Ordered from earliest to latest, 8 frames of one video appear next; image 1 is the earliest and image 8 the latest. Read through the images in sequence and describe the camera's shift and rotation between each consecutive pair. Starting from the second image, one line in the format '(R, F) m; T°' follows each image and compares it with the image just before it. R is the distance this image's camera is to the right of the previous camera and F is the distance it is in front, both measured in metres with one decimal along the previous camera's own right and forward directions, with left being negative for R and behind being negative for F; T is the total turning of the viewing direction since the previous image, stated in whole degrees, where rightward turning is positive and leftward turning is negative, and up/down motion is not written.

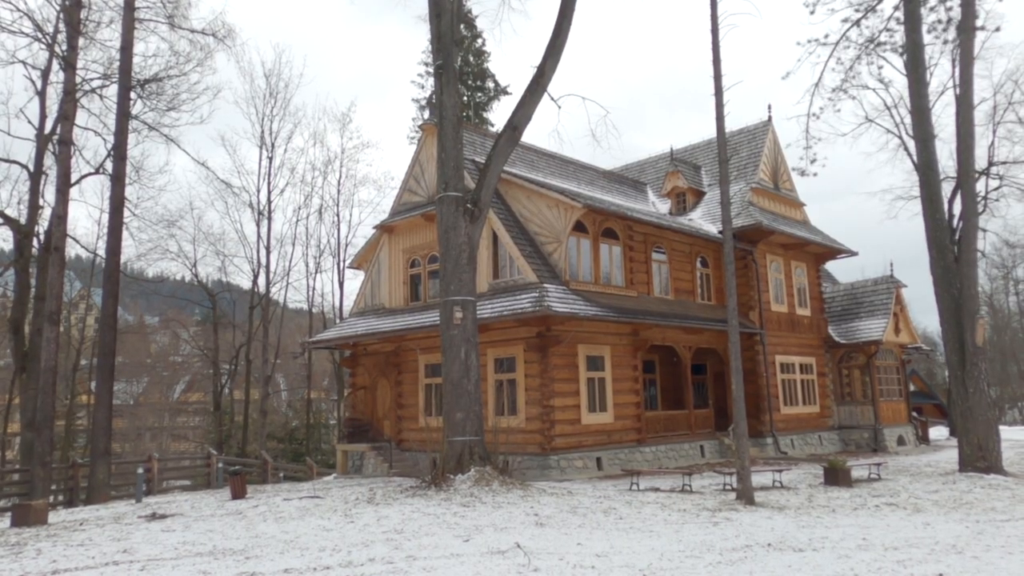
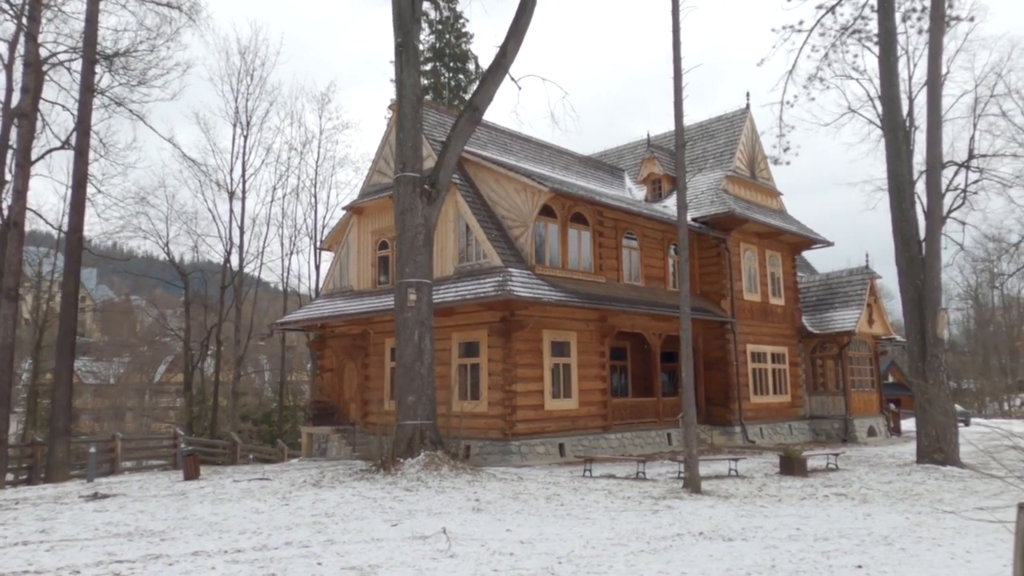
(+0.7, +0.2) m; +1°
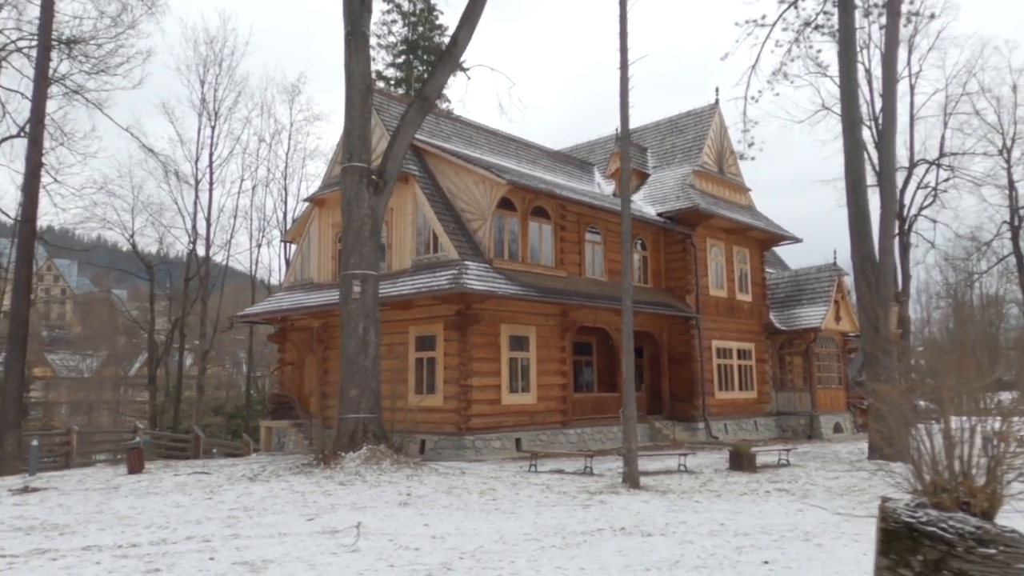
(+0.7, +0.2) m; +1°
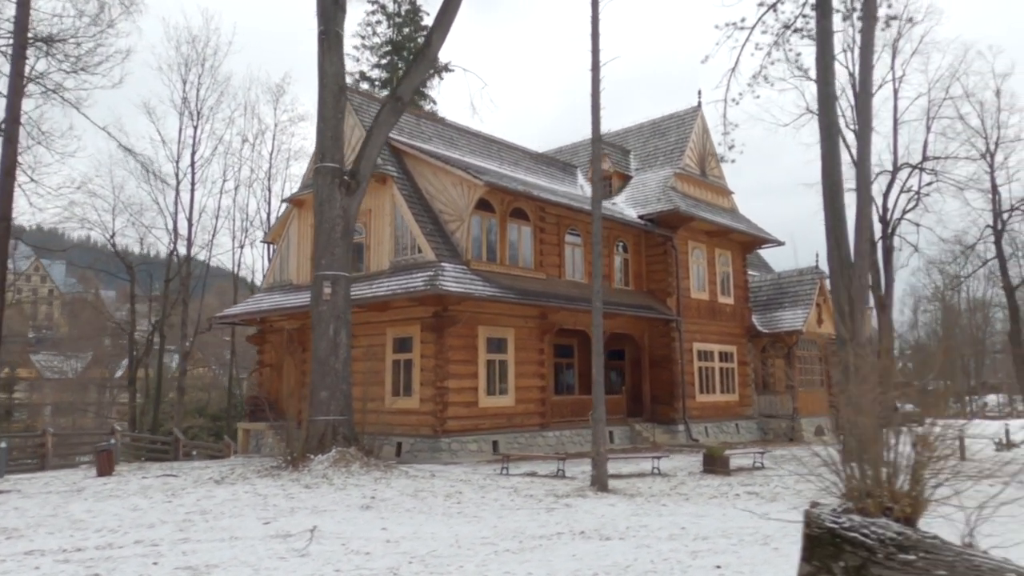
(+0.4, +0.1) m; +1°
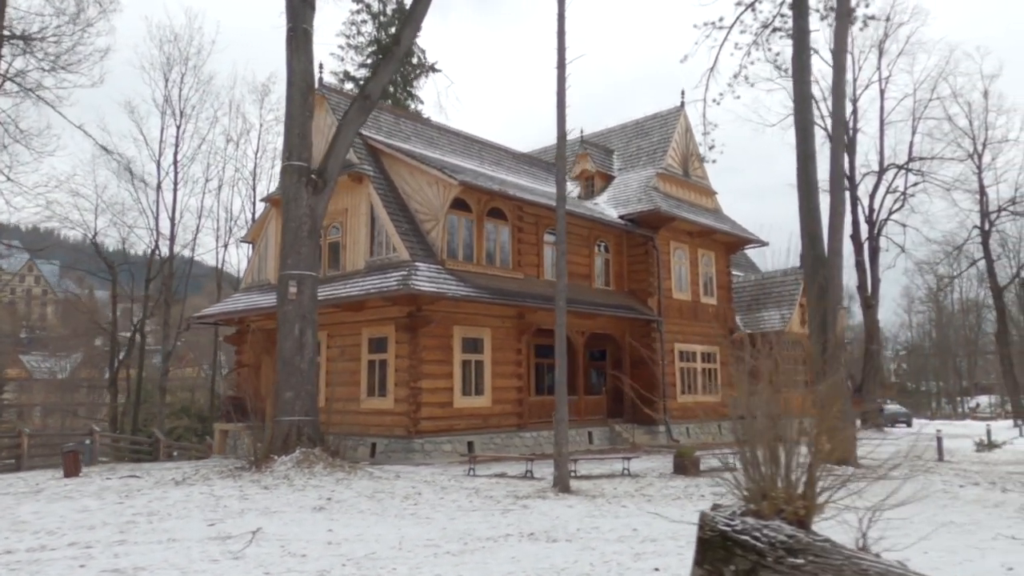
(+0.5, +0.1) m; 0°
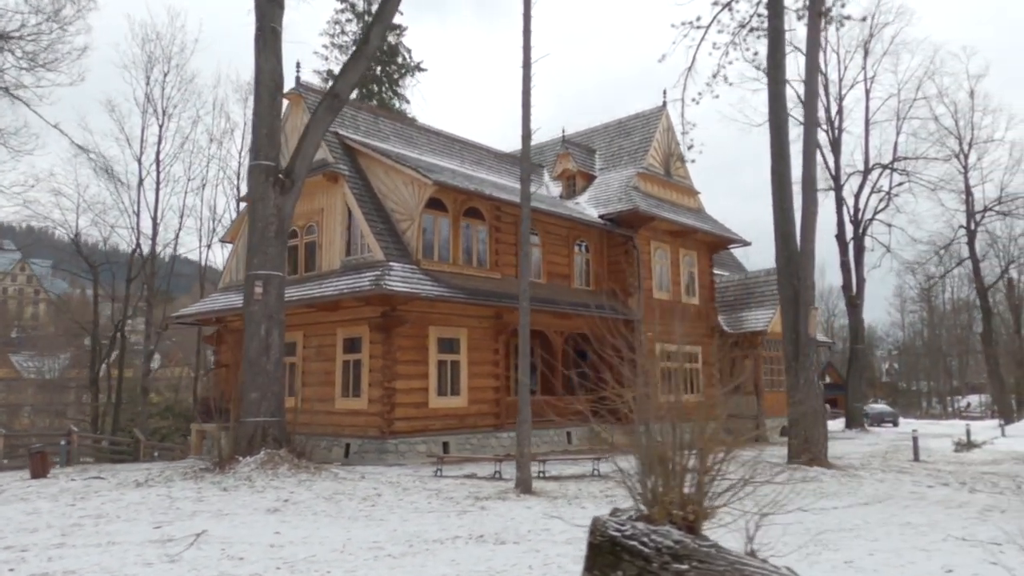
(+0.5, 0.0) m; 0°
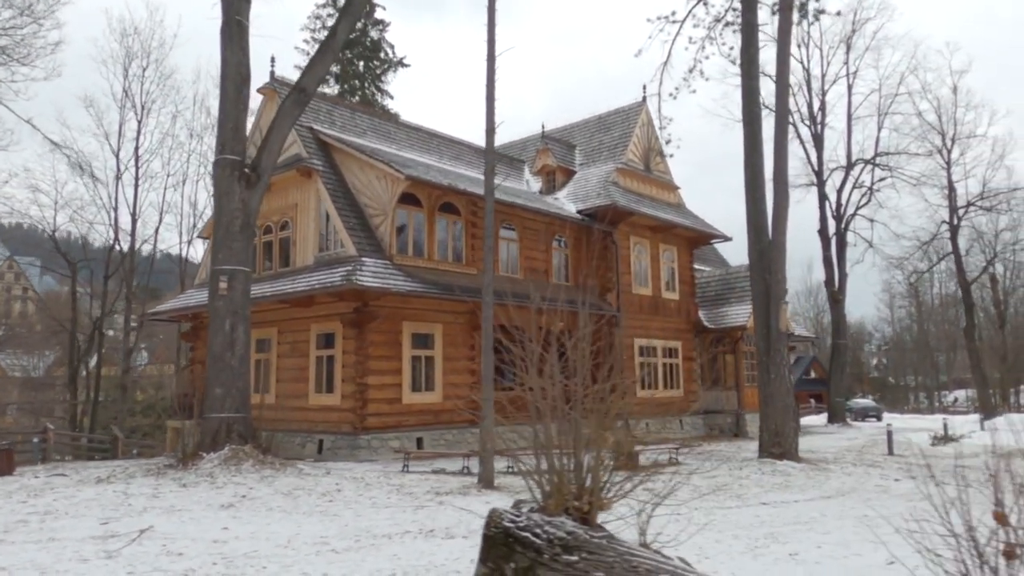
(+0.5, +0.1) m; +1°
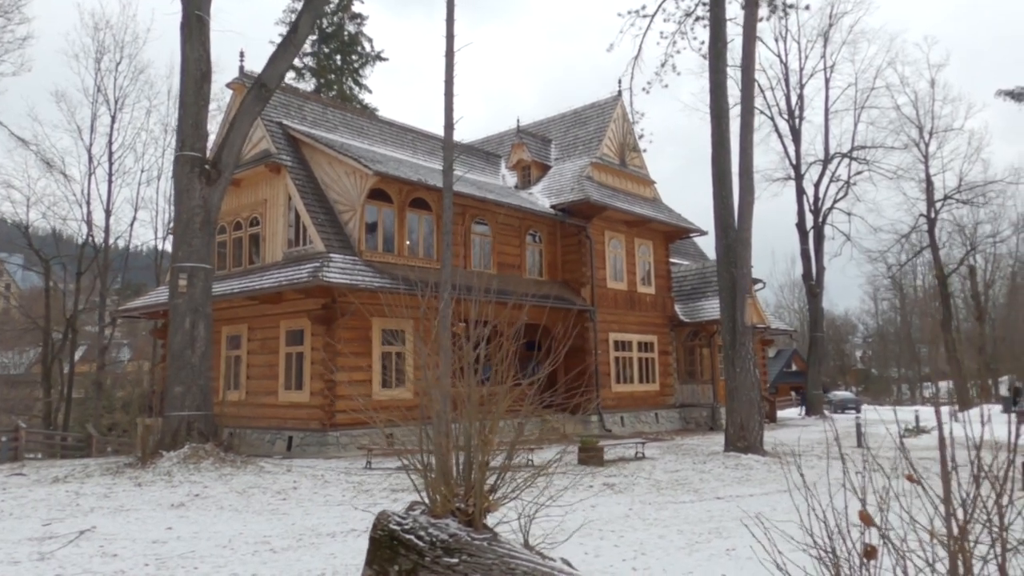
(+0.5, 0.0) m; +1°
